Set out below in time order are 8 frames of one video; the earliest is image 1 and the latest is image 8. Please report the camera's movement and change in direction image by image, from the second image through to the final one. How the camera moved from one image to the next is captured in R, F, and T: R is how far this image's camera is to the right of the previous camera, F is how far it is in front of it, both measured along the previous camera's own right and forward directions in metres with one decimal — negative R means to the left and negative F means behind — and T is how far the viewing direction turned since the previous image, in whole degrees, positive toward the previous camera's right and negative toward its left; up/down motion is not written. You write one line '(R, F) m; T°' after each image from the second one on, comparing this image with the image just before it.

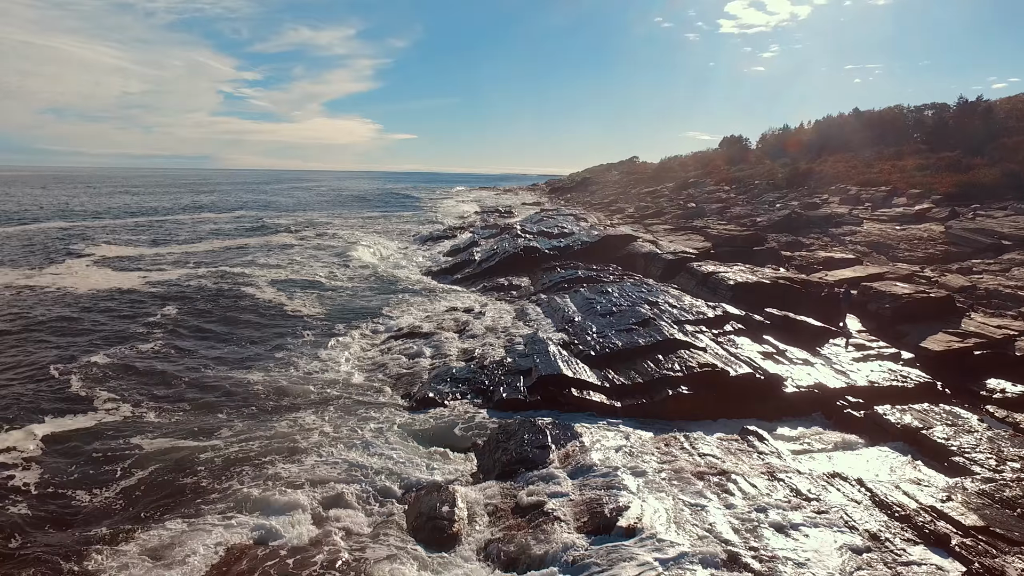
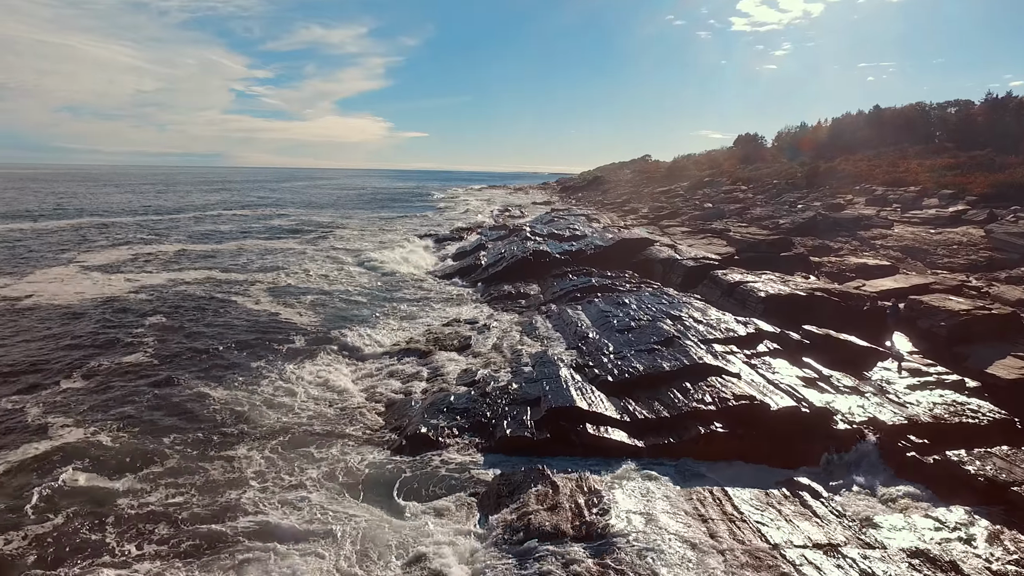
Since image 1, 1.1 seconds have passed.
(+0.1, +1.5) m; -1°
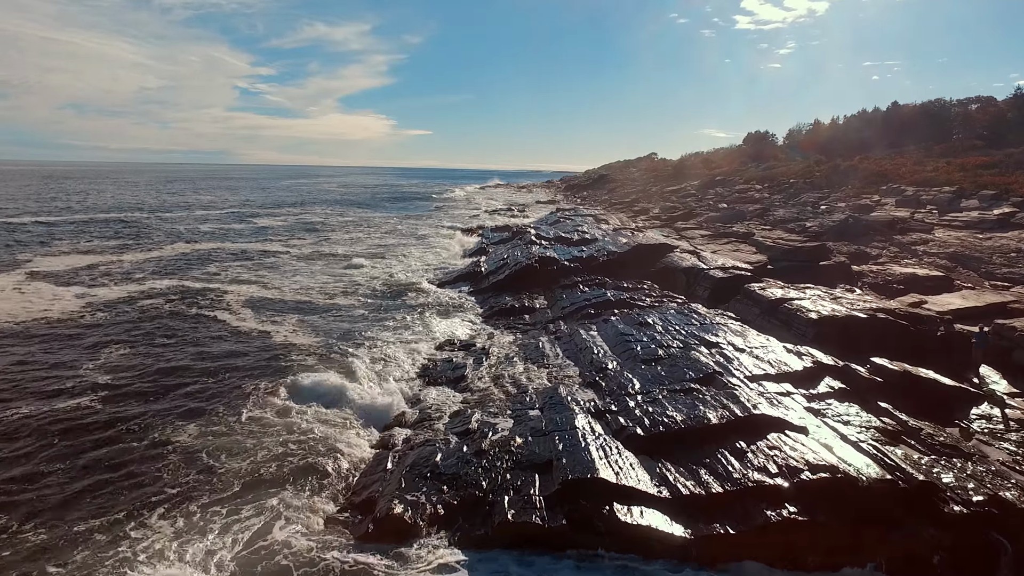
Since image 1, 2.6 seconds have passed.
(0.0, +2.3) m; 0°
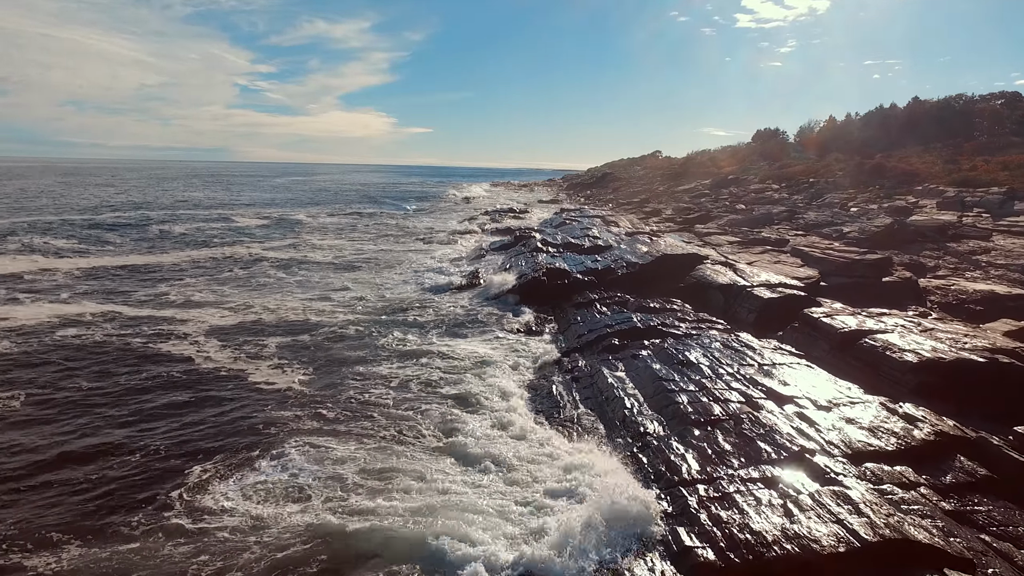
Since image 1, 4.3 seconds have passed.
(-0.1, +2.8) m; 0°
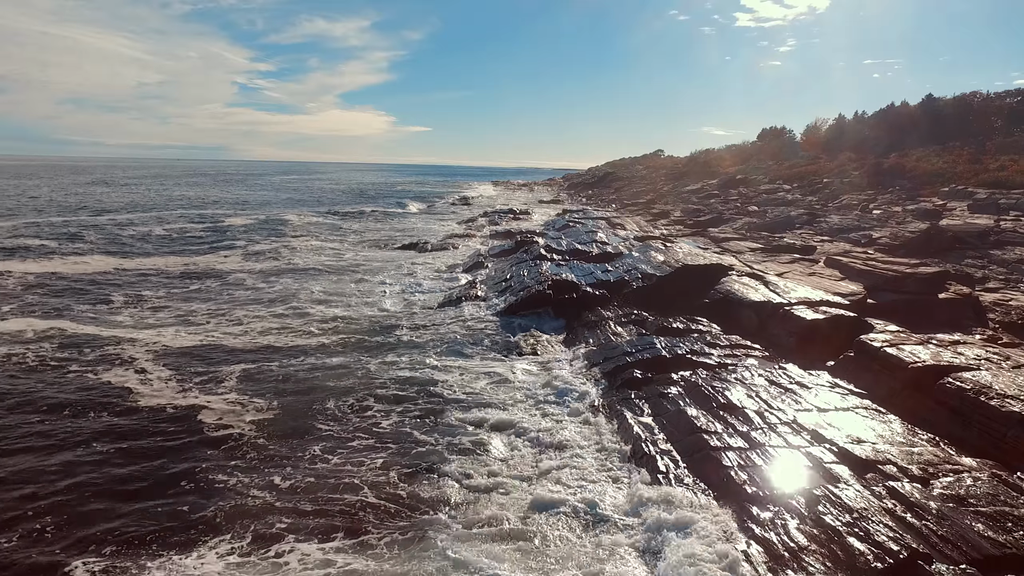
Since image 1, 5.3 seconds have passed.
(0.0, +1.9) m; 0°
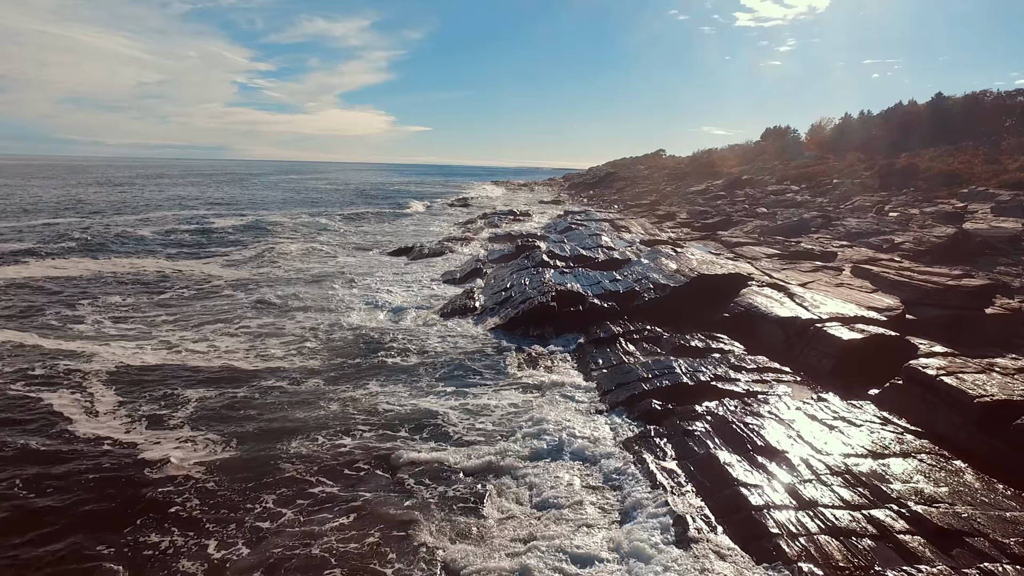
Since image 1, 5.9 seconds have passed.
(0.0, +1.3) m; 0°
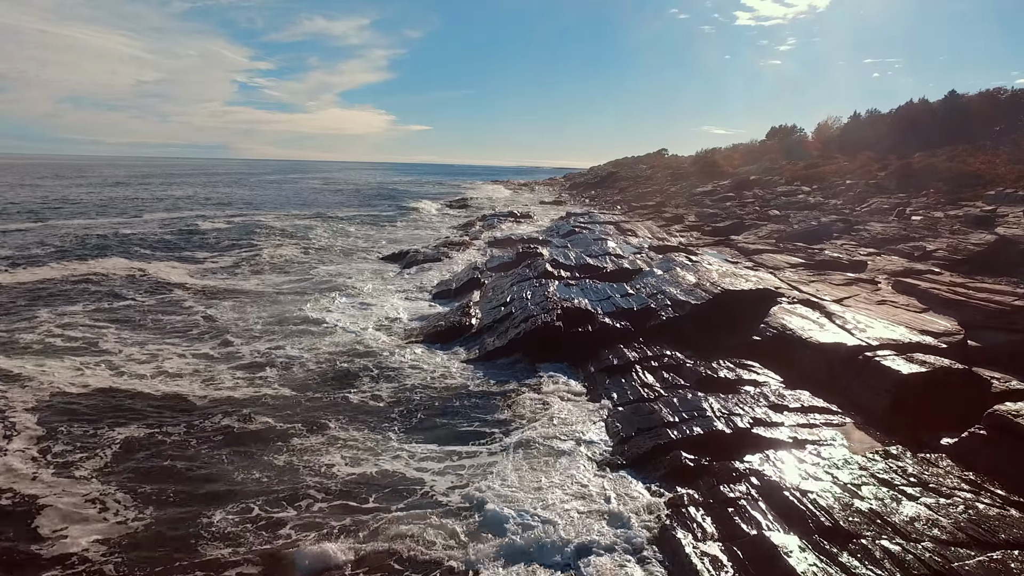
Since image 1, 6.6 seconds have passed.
(0.0, +1.6) m; 0°
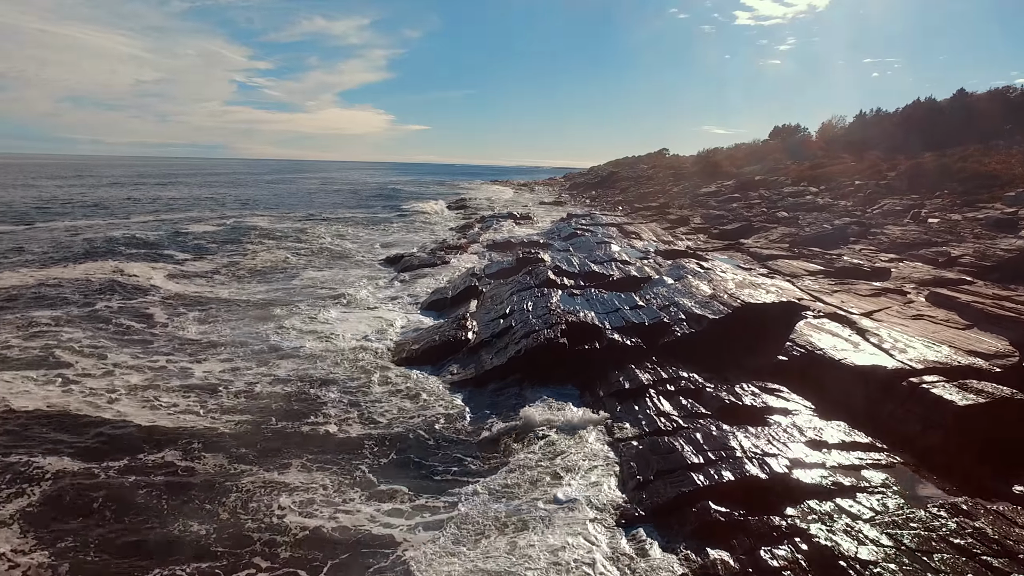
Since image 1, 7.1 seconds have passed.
(0.0, +1.1) m; 0°
